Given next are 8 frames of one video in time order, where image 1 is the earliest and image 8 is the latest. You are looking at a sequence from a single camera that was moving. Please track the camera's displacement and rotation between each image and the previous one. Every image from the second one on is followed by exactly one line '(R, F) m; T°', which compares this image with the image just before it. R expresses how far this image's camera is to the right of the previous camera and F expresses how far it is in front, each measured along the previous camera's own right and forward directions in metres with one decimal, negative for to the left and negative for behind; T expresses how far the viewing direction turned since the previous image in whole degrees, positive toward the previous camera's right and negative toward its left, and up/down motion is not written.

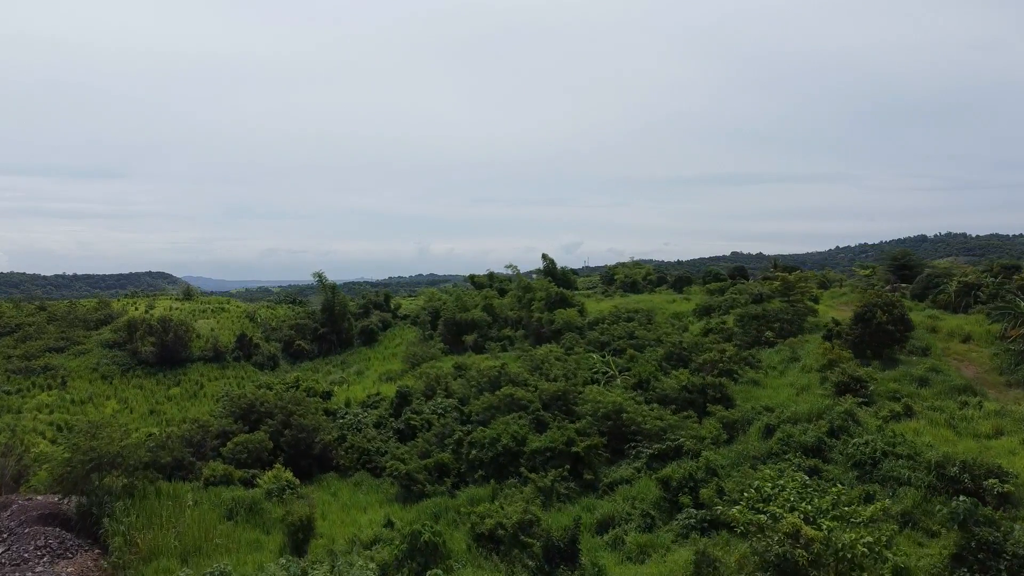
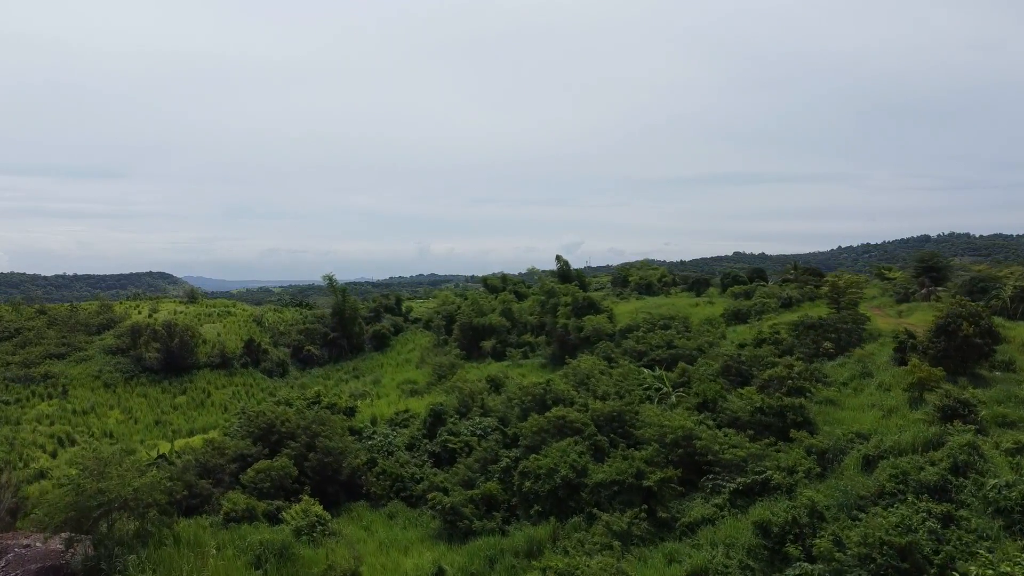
(-0.9, +1.2) m; 0°
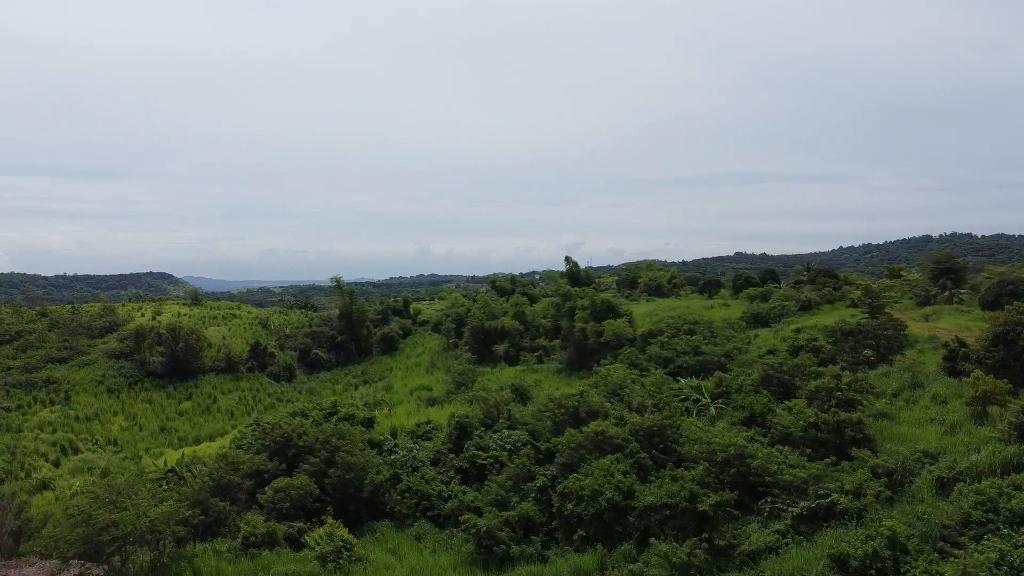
(-0.6, +0.6) m; 0°
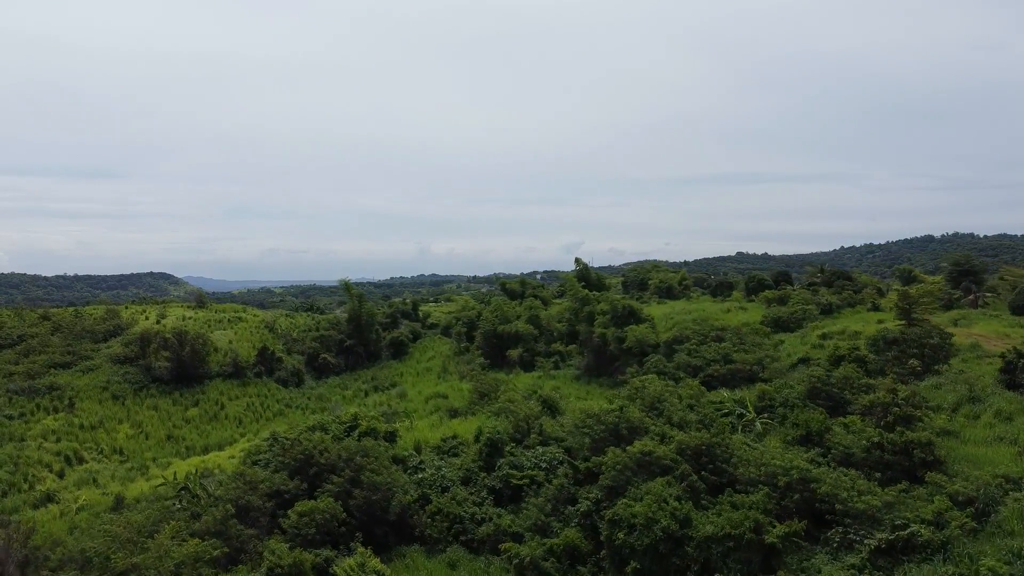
(-0.6, +0.6) m; 0°
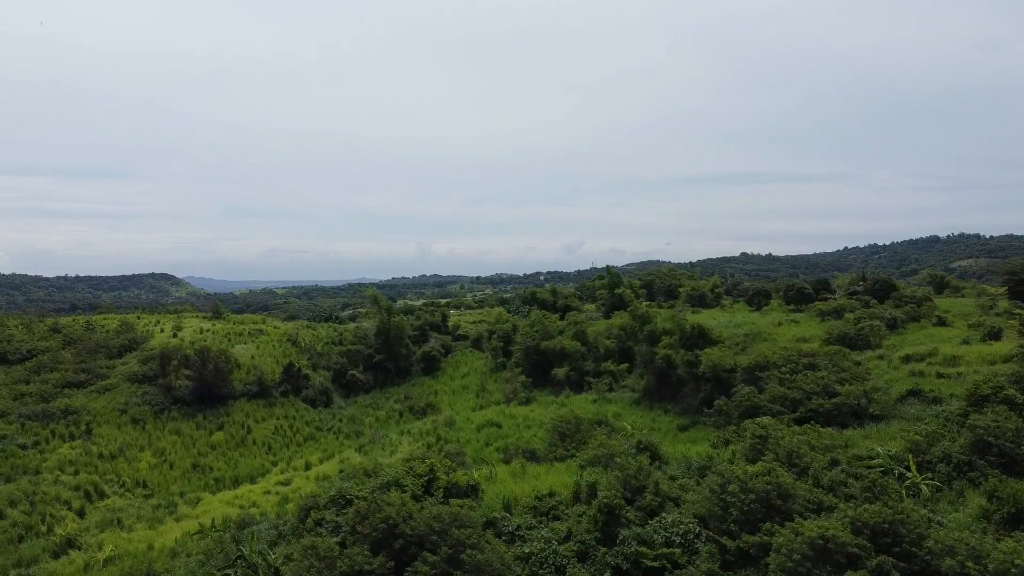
(-1.9, +1.7) m; 0°
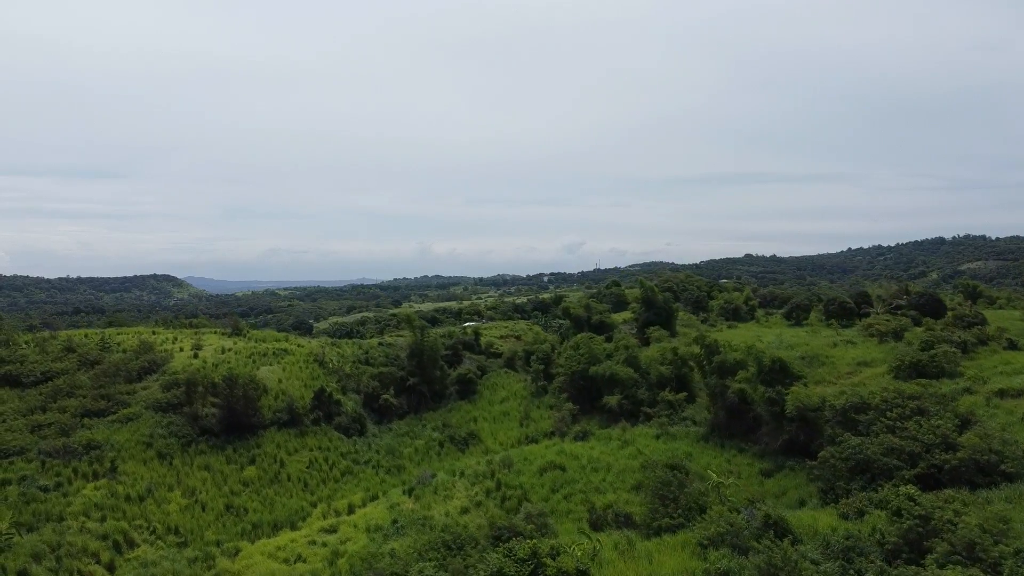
(-1.9, +1.5) m; 0°
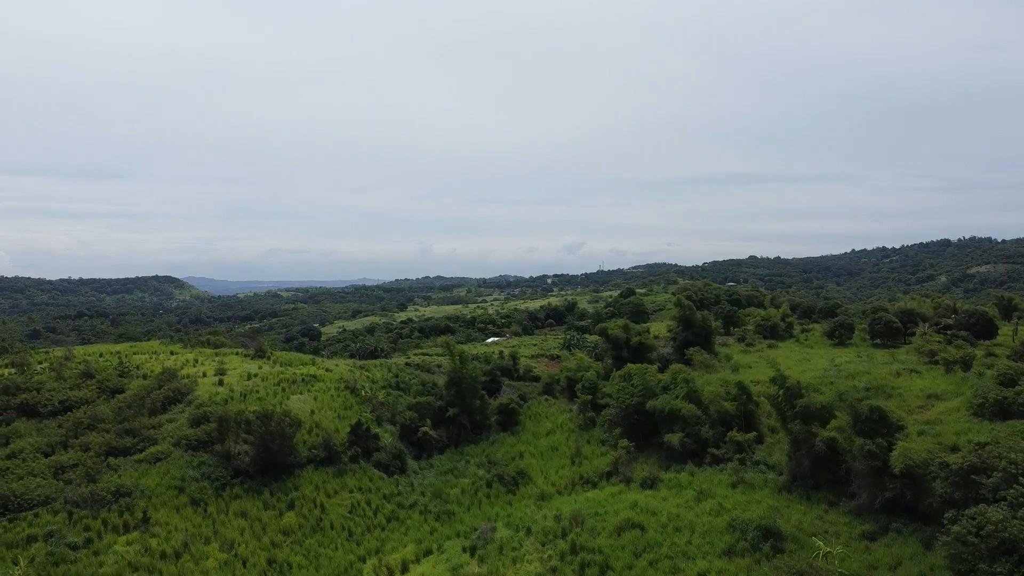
(-2.0, +1.5) m; 0°
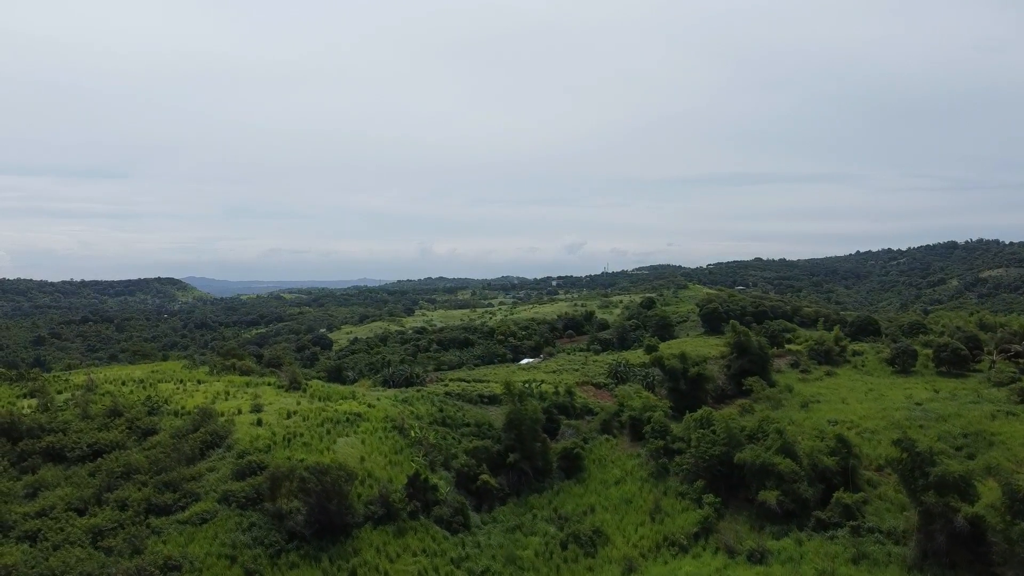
(-2.7, +1.9) m; 0°
